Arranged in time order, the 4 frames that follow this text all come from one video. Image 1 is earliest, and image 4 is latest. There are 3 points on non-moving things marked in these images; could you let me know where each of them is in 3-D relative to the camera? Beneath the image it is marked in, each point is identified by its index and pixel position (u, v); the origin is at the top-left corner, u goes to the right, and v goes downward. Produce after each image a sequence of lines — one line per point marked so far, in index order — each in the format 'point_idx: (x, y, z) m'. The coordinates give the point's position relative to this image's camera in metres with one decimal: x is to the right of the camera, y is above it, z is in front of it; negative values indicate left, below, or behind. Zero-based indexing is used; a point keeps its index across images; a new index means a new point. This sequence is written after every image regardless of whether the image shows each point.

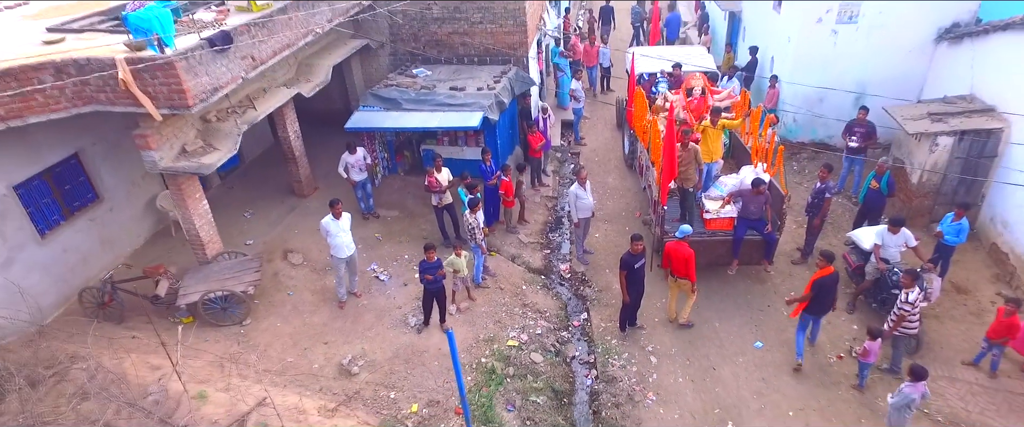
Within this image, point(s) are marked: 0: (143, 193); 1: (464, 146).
0: (-5.6, +0.3, +8.9) m
1: (-0.8, +1.1, +9.8) m
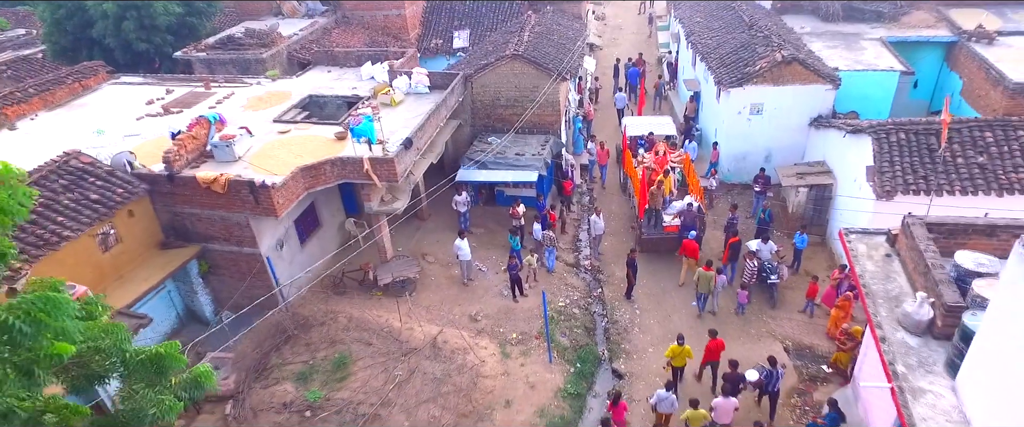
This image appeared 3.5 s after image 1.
0: (-4.4, -0.2, +14.9) m
1: (+0.3, +0.7, +15.9) m
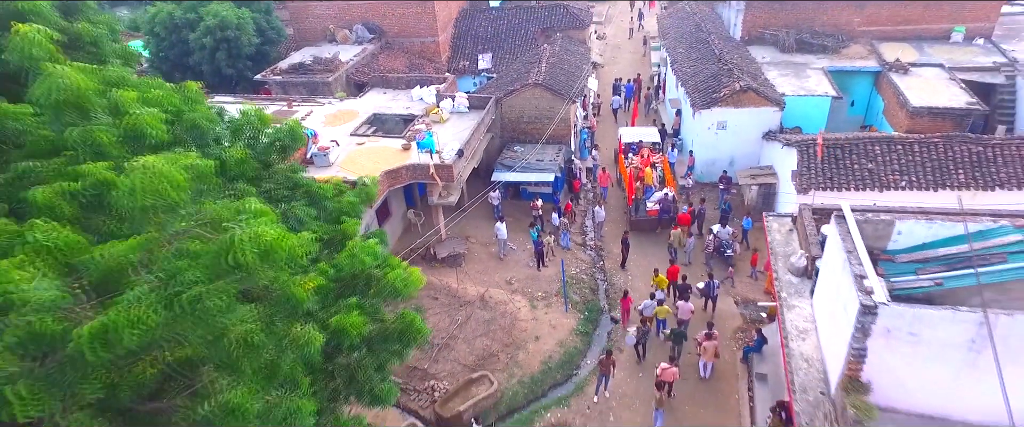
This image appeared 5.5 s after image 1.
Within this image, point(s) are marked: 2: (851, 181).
0: (-3.7, +0.1, +19.5) m
1: (+1.0, +0.9, +20.5) m
2: (+8.8, +0.9, +15.3) m
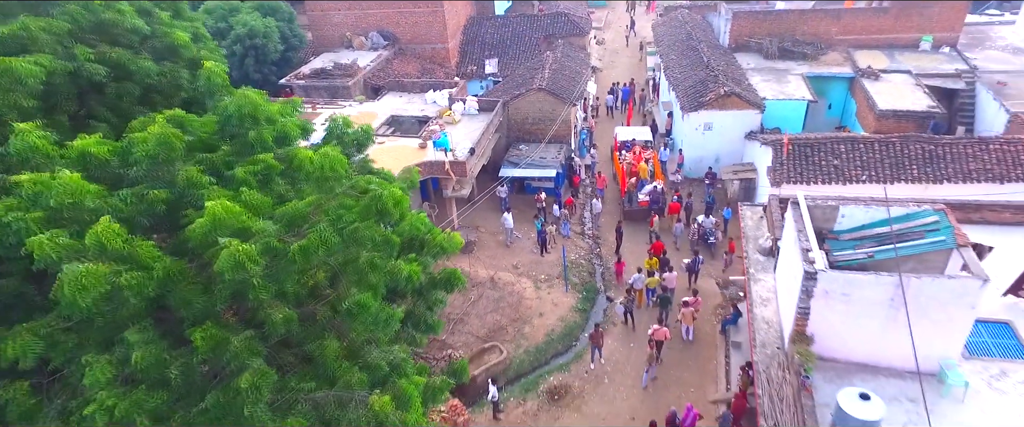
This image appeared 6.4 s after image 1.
0: (-3.5, +0.3, +21.6) m
1: (+1.3, +1.2, +22.5) m
2: (+9.0, +1.1, +17.3) m
